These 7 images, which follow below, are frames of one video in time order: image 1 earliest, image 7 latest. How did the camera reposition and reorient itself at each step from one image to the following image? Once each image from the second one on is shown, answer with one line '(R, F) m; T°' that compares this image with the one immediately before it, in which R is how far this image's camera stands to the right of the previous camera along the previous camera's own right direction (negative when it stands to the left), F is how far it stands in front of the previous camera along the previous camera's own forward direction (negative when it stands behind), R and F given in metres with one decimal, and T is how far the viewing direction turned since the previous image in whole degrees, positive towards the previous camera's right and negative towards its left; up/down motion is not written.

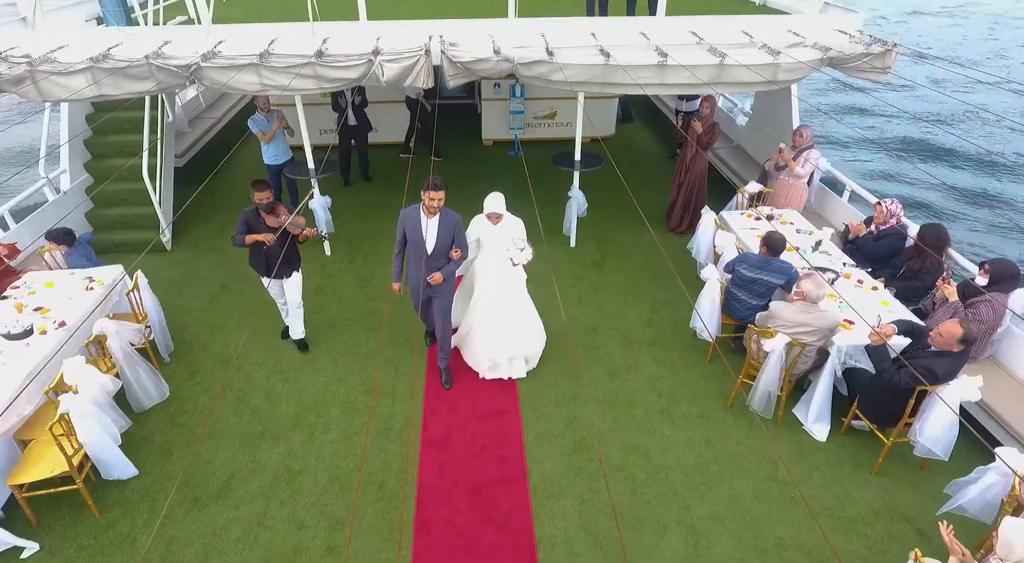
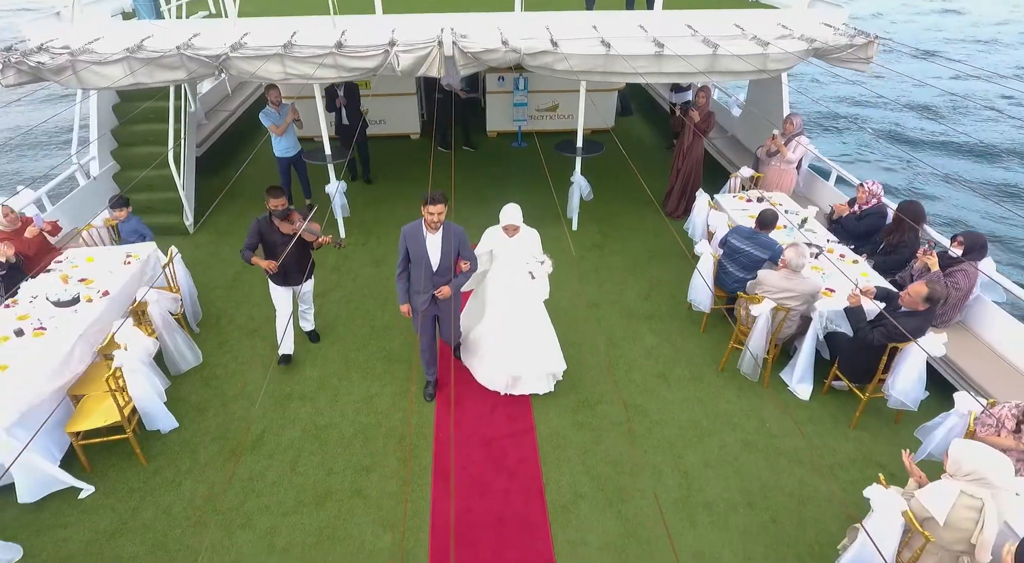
(-0.1, -0.4) m; 0°
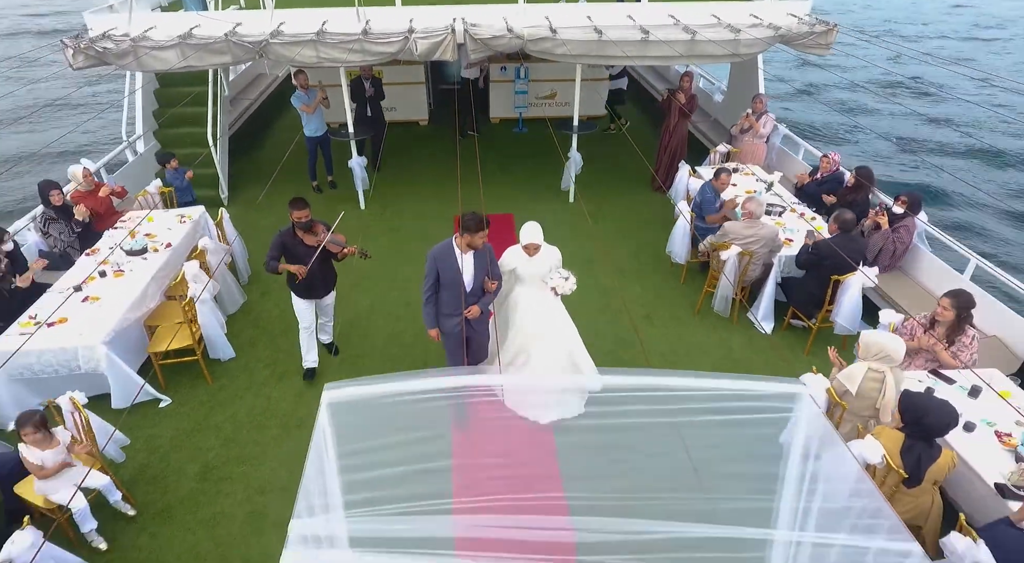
(-0.1, -0.9) m; 0°
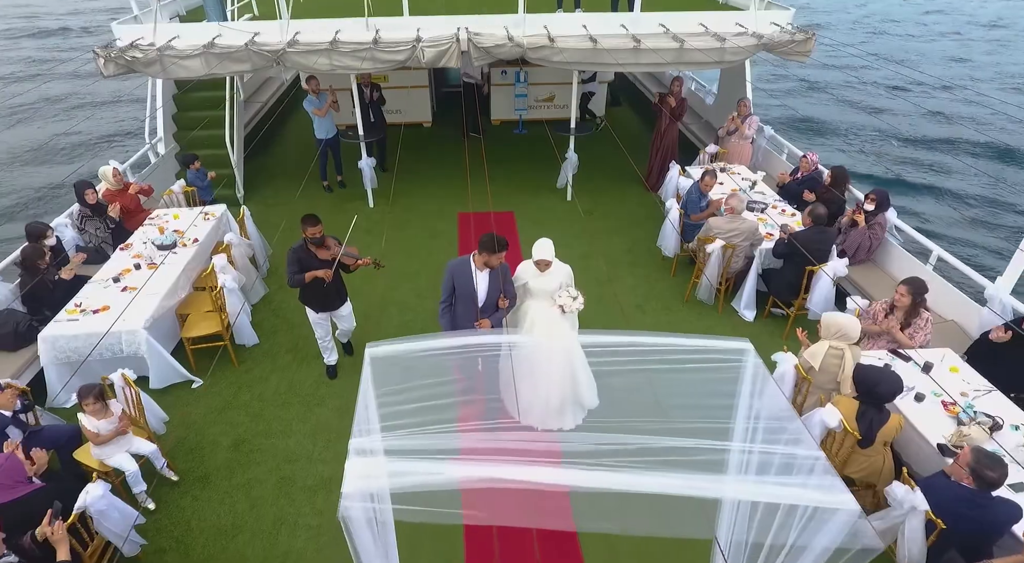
(0.0, -0.5) m; 0°
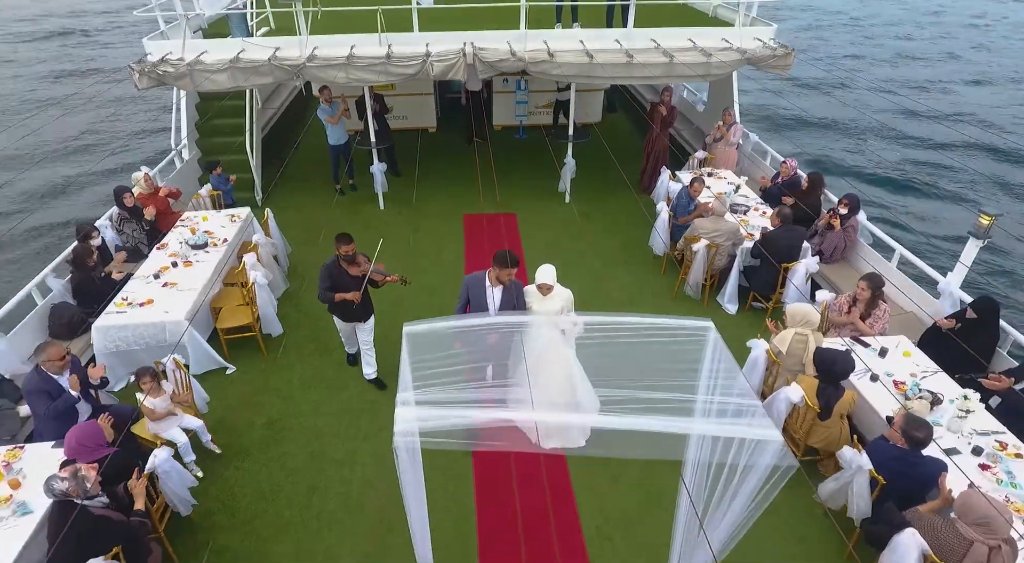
(-0.1, -0.6) m; 0°
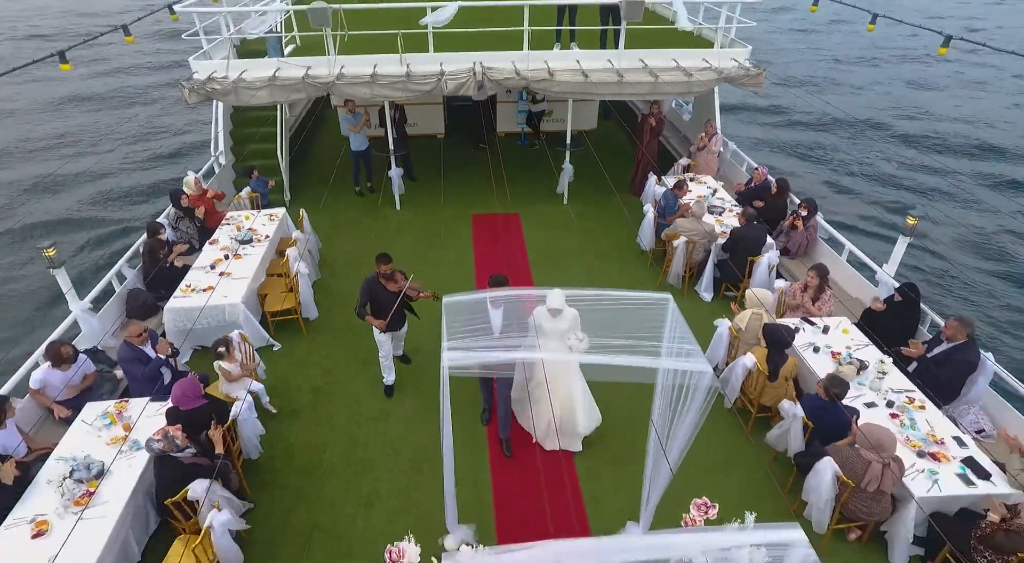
(-0.1, -1.1) m; 0°
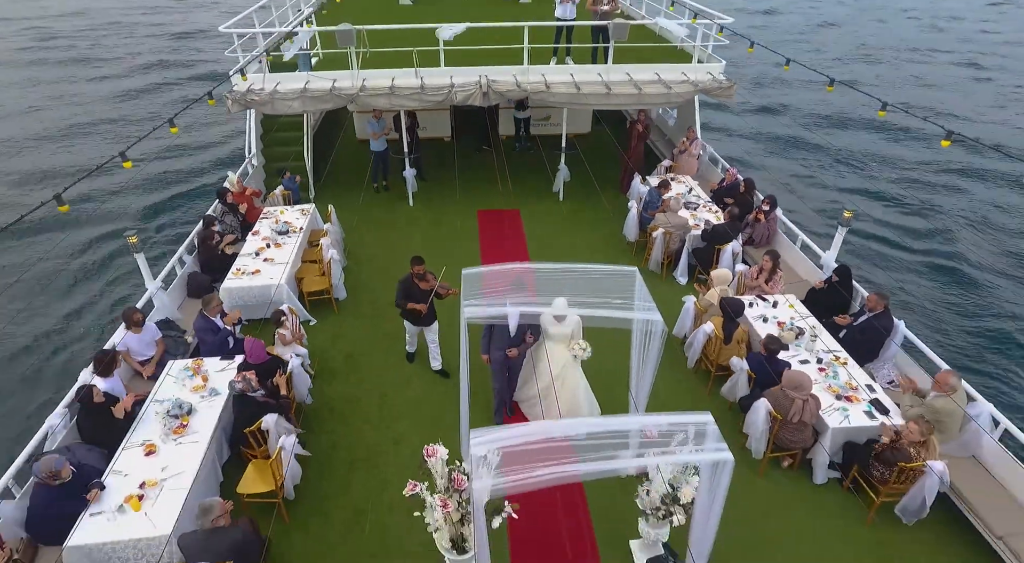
(0.0, -1.3) m; 0°
